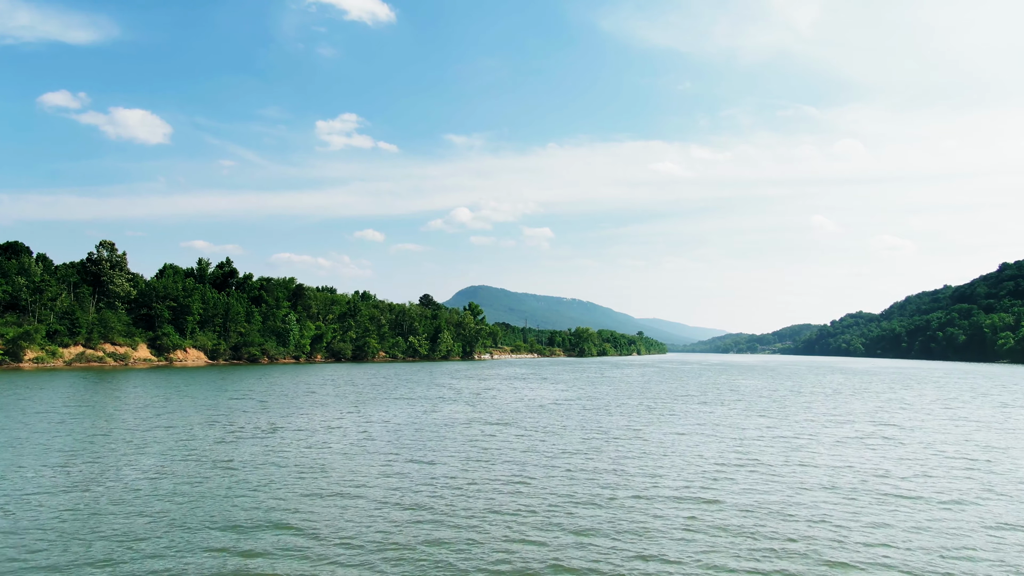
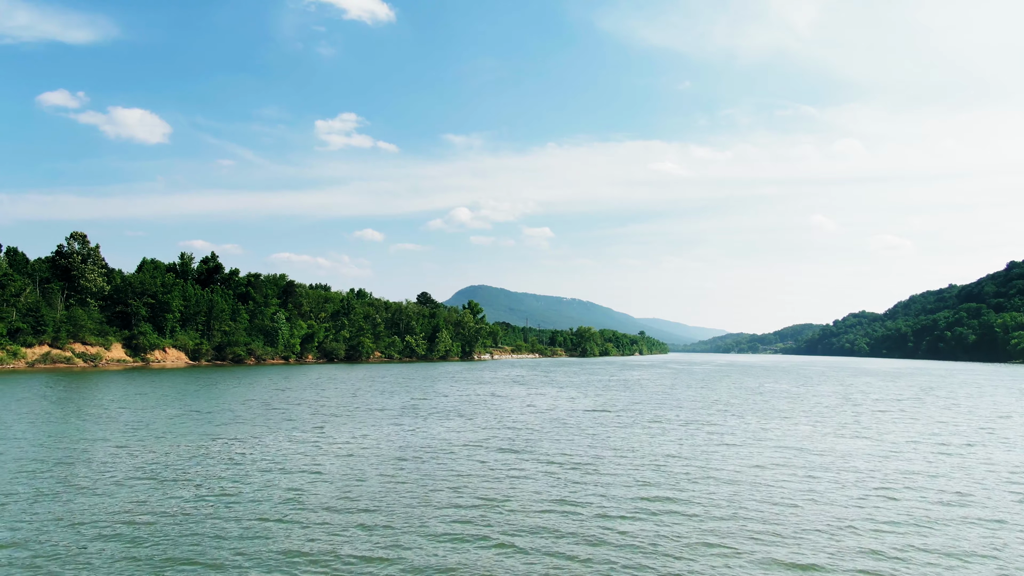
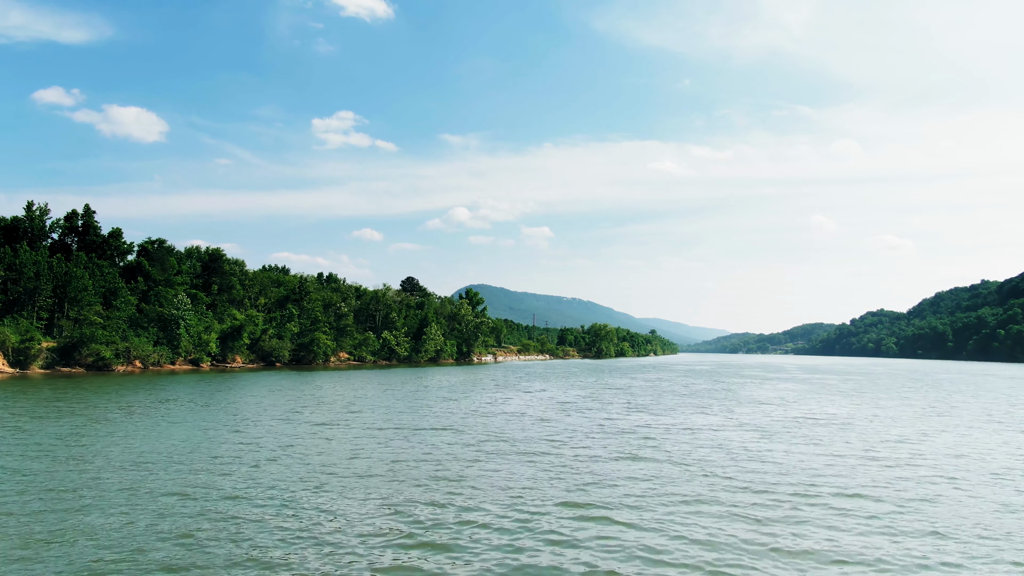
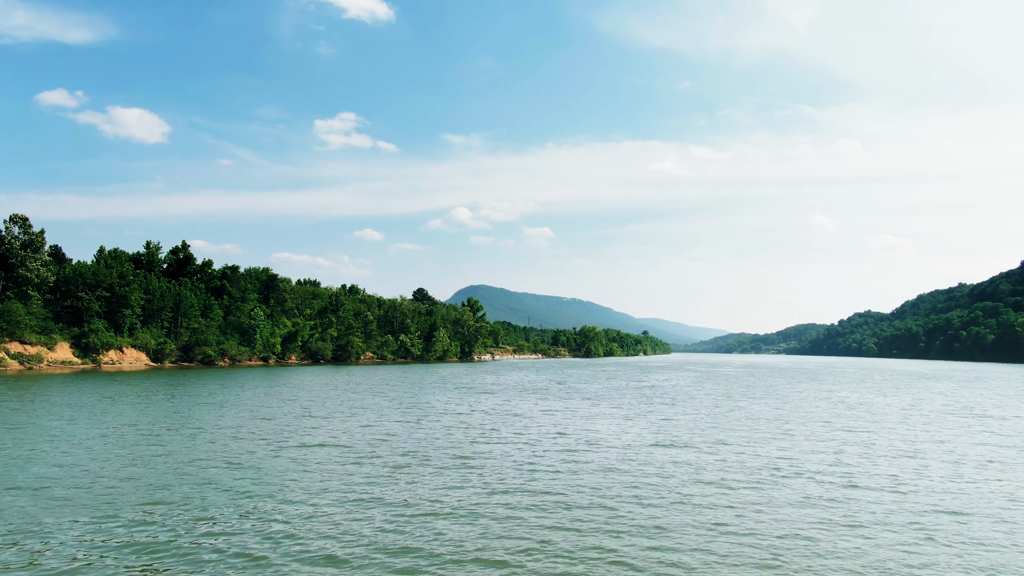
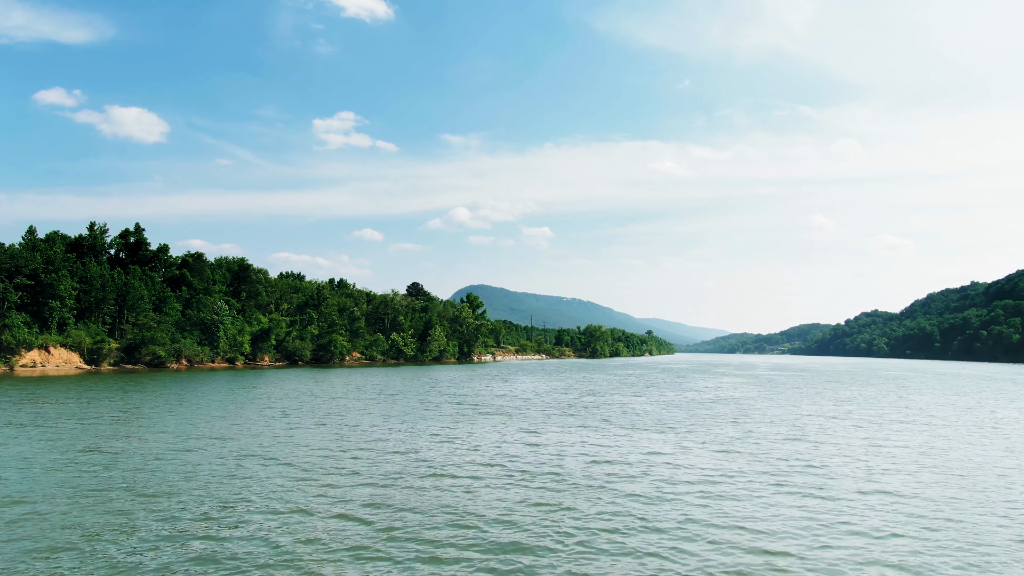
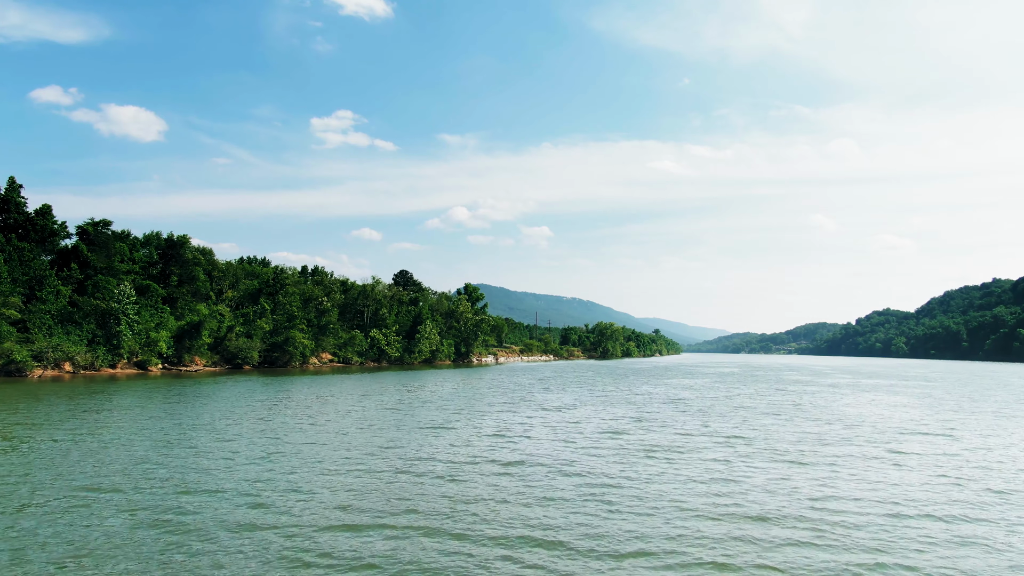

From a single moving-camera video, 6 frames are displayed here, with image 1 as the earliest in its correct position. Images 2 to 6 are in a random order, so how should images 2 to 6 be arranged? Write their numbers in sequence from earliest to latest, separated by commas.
2, 4, 5, 3, 6
